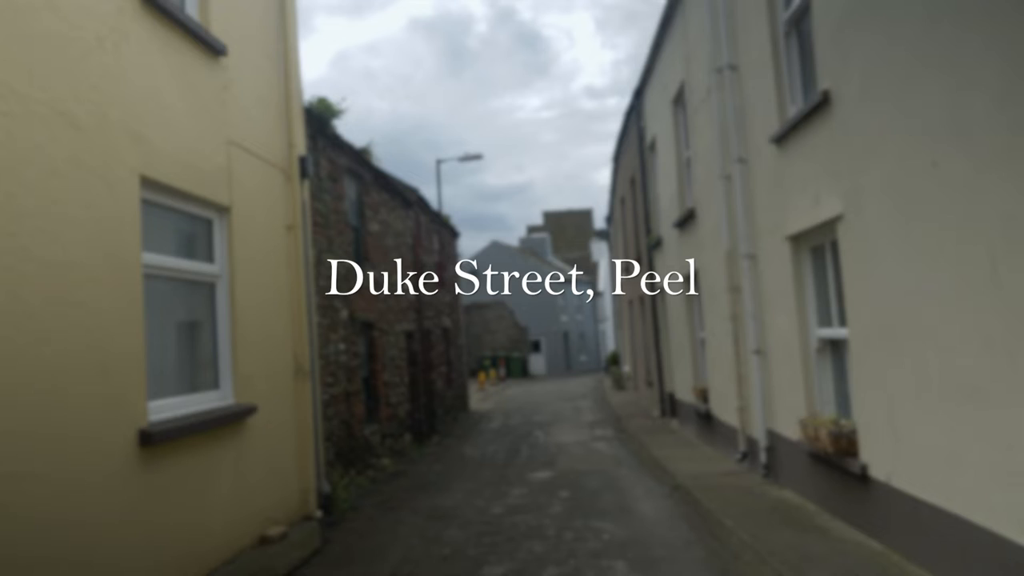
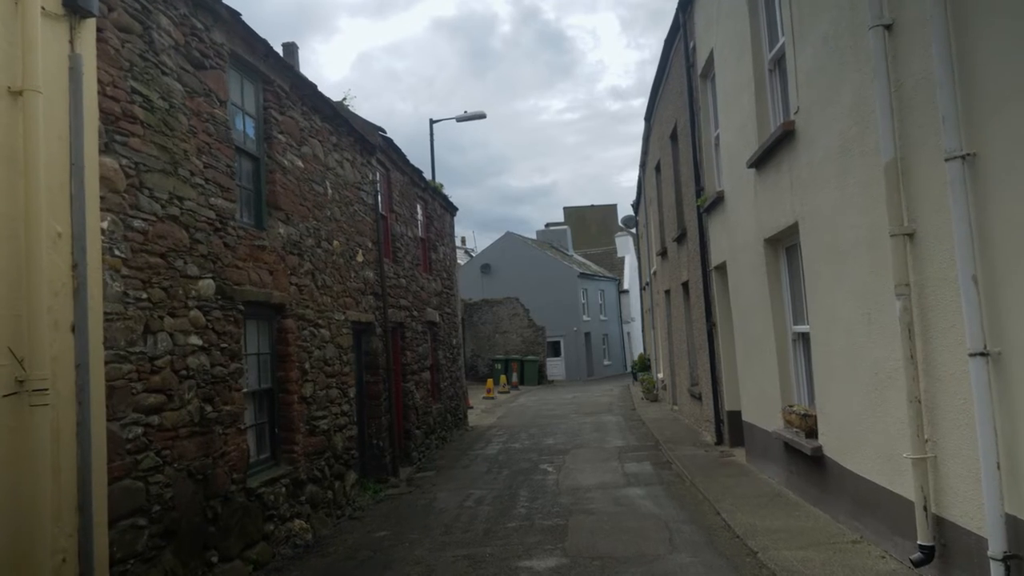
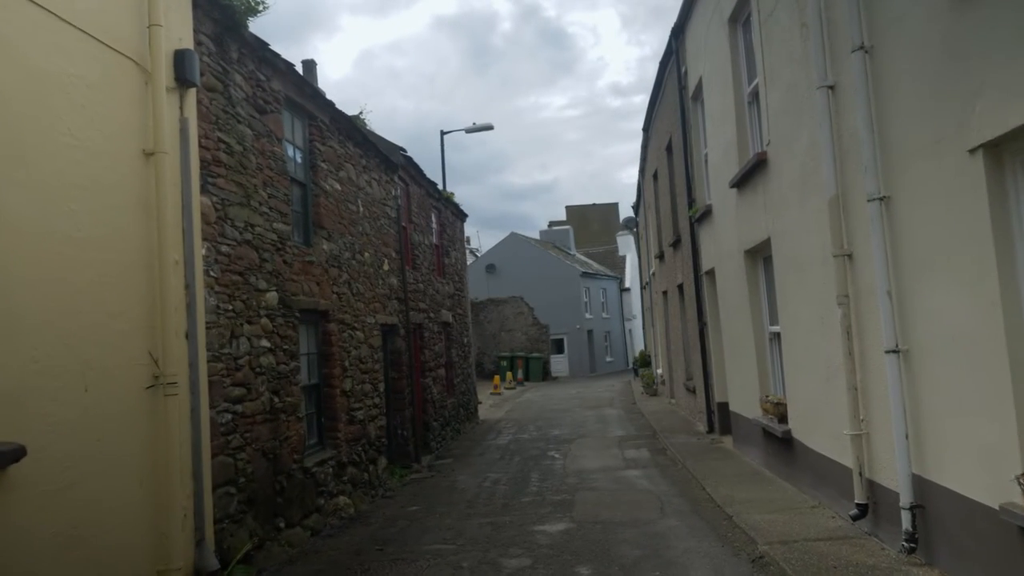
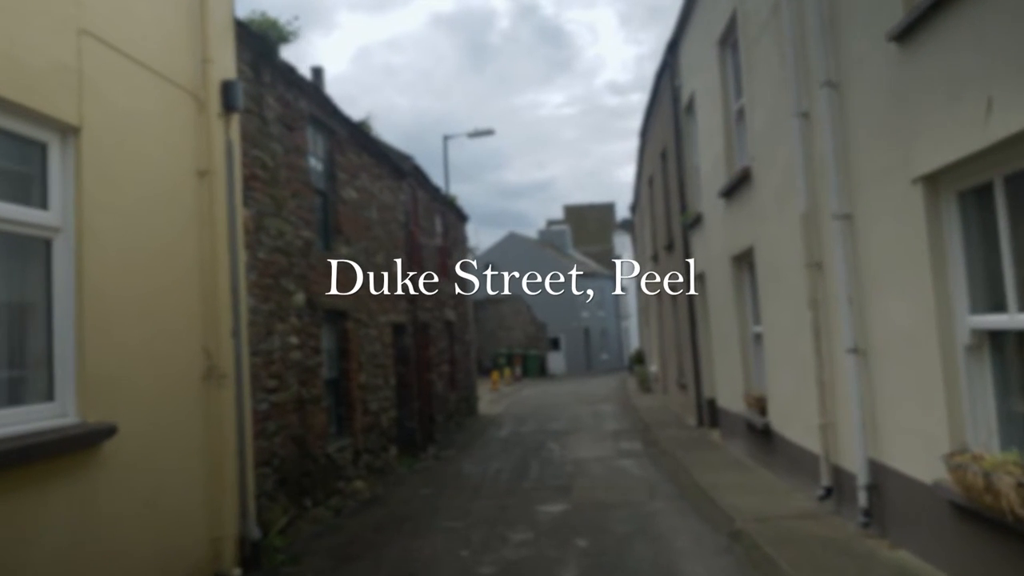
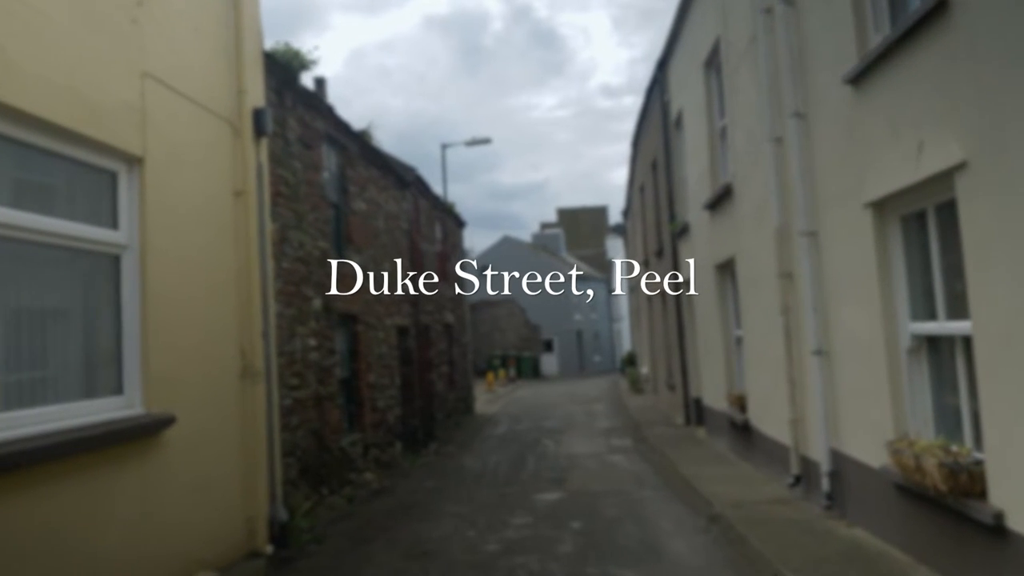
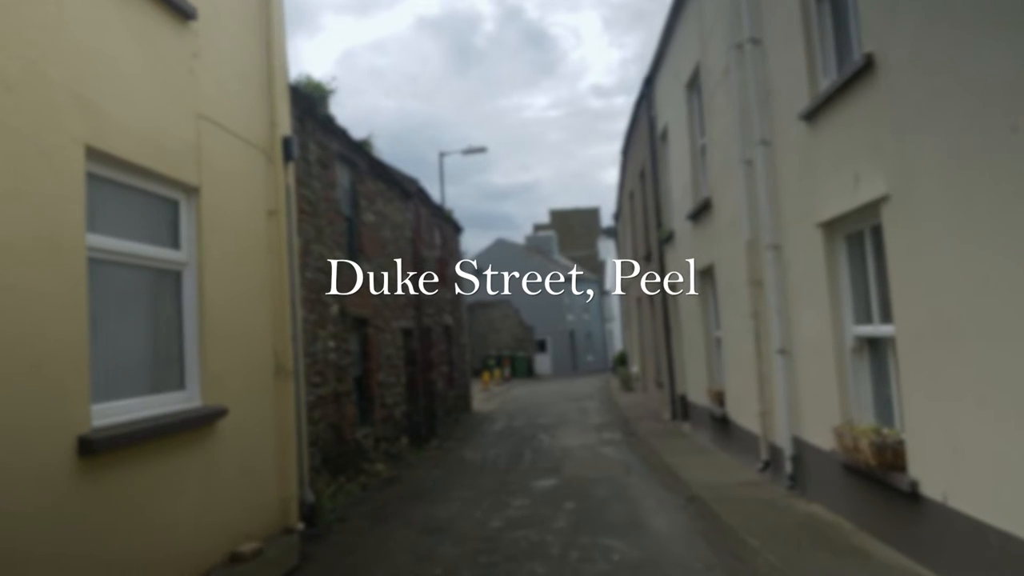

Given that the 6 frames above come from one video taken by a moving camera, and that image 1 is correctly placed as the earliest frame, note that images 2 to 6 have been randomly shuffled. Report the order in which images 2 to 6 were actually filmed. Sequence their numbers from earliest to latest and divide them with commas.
6, 5, 4, 3, 2
